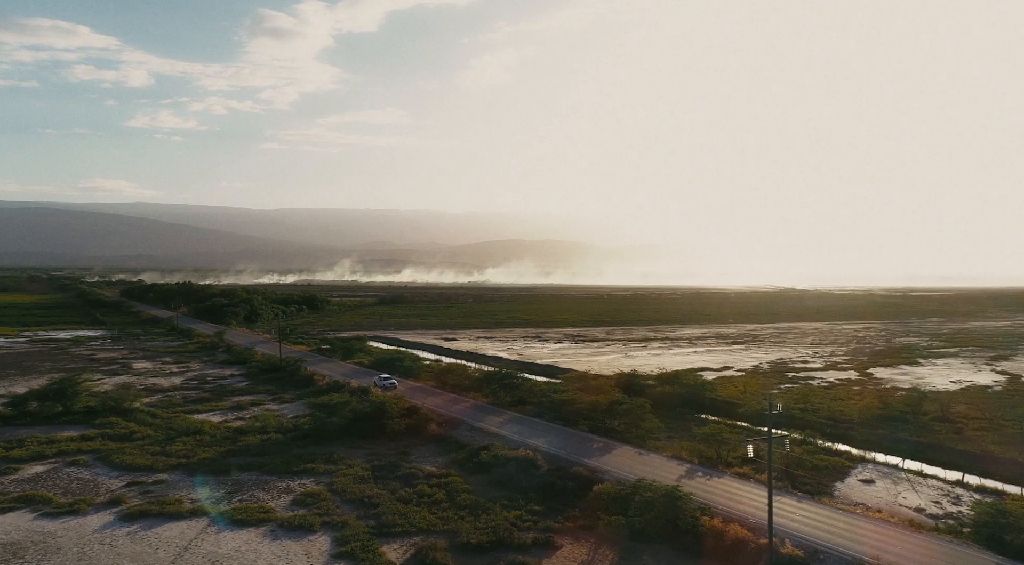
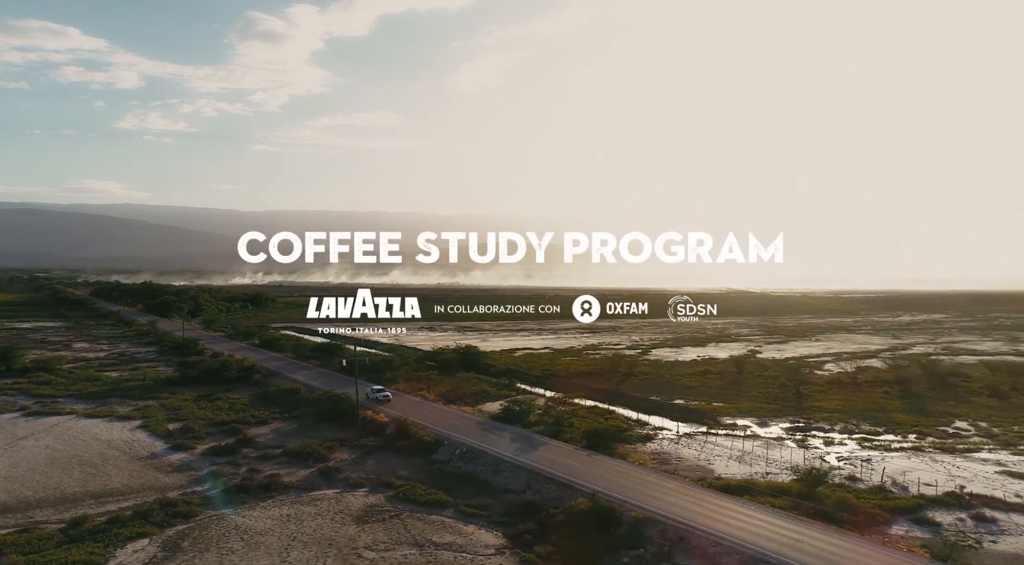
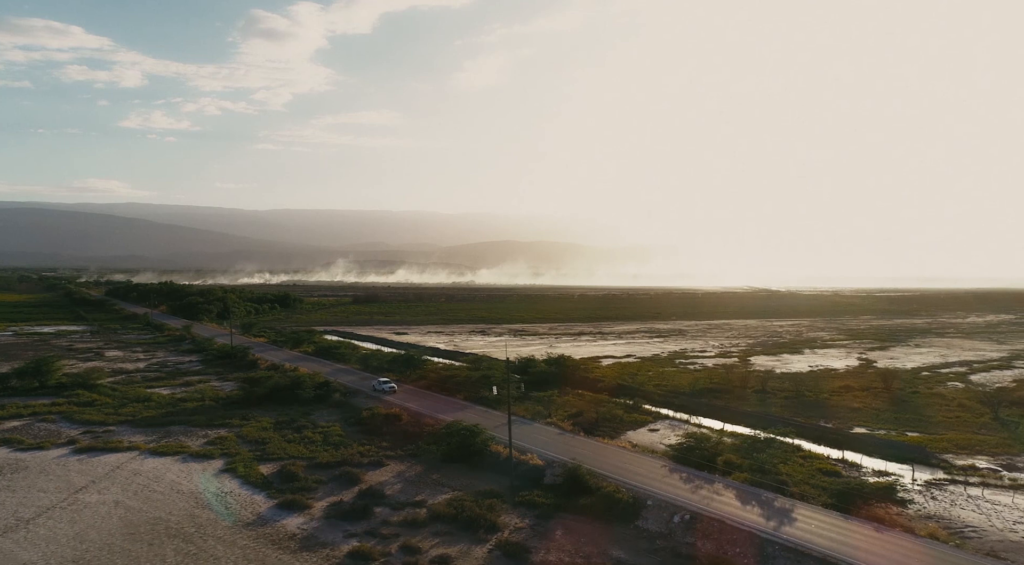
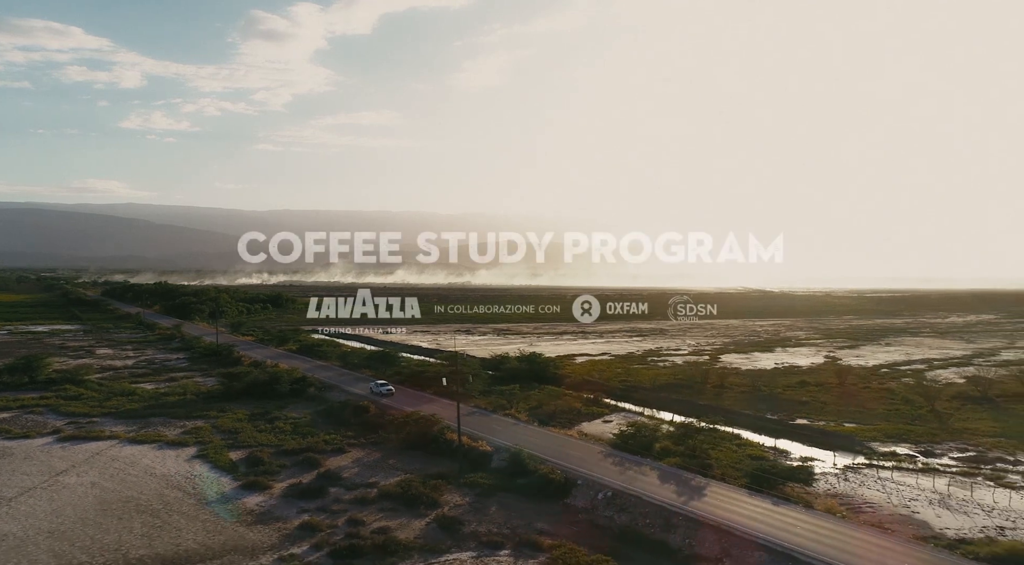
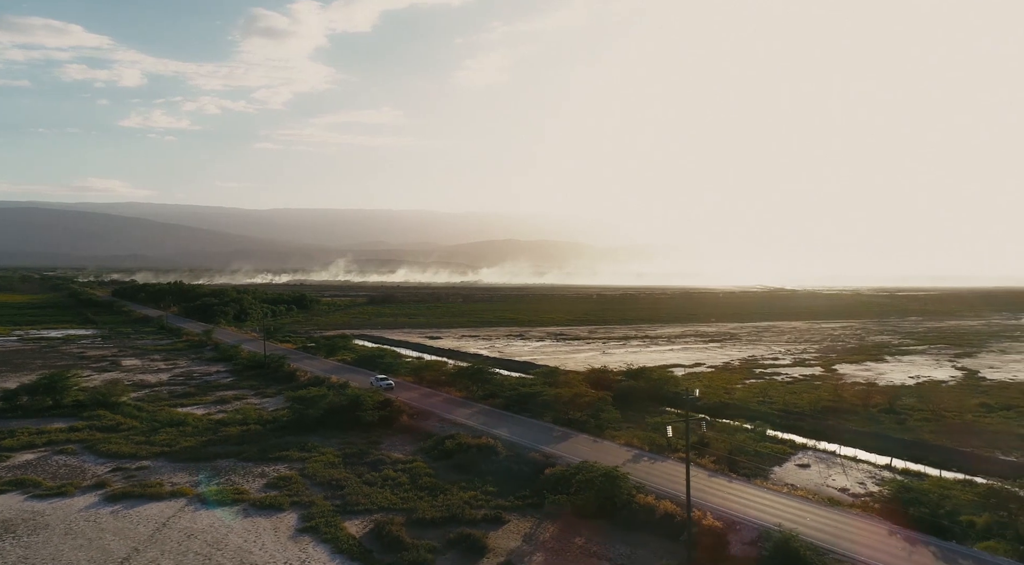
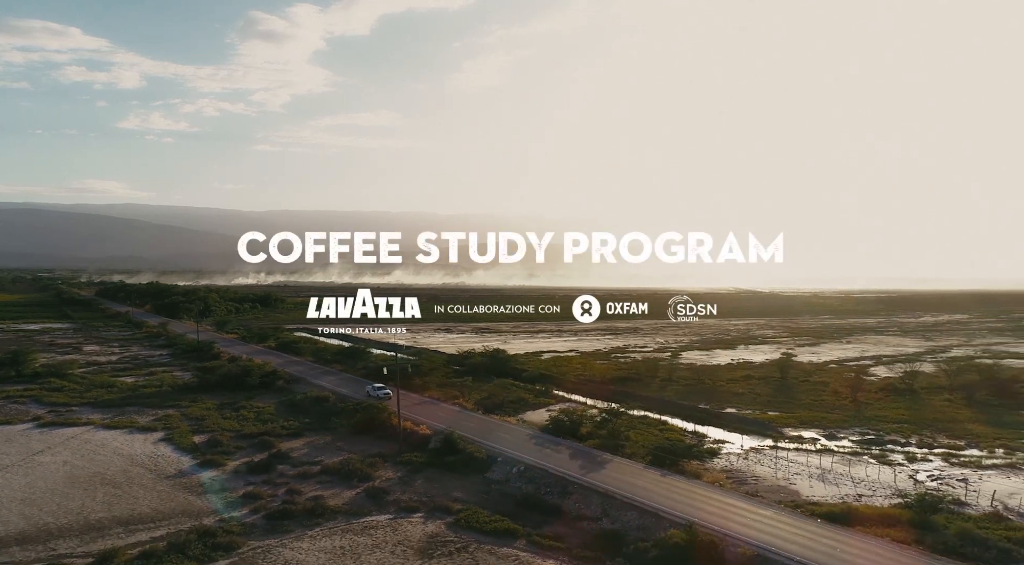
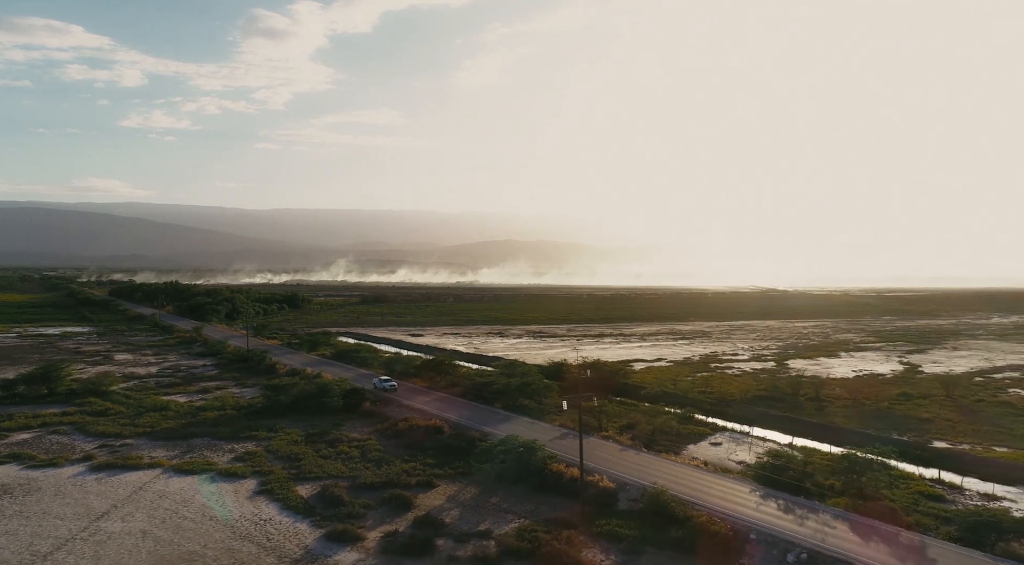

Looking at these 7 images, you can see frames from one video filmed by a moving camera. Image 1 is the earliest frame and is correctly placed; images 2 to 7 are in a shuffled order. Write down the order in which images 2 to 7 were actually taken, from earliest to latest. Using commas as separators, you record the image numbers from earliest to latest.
5, 7, 3, 4, 6, 2
